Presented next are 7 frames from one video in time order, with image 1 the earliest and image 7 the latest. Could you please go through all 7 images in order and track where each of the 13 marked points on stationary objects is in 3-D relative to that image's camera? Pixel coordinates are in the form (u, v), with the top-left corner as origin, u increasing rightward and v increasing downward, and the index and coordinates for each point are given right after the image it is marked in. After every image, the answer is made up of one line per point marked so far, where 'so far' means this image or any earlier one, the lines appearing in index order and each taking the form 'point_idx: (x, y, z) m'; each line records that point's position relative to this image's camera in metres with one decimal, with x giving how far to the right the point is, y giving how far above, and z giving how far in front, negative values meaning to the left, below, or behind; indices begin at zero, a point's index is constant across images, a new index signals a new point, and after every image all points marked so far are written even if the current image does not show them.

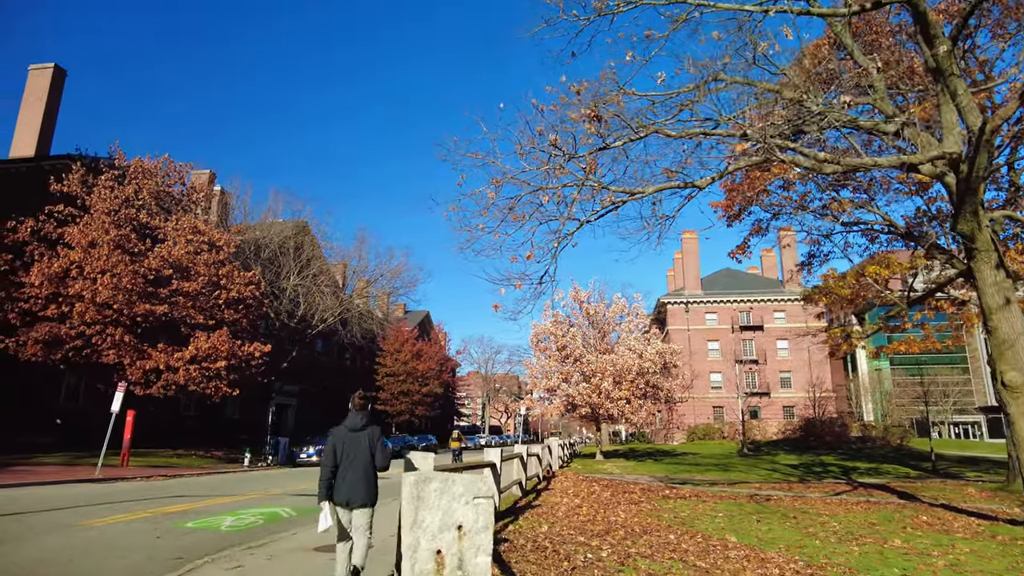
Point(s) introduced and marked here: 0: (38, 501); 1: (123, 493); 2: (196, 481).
0: (-8.8, -4.0, +12.3) m
1: (-8.1, -4.3, +13.9) m
2: (-8.4, -5.2, +17.6) m
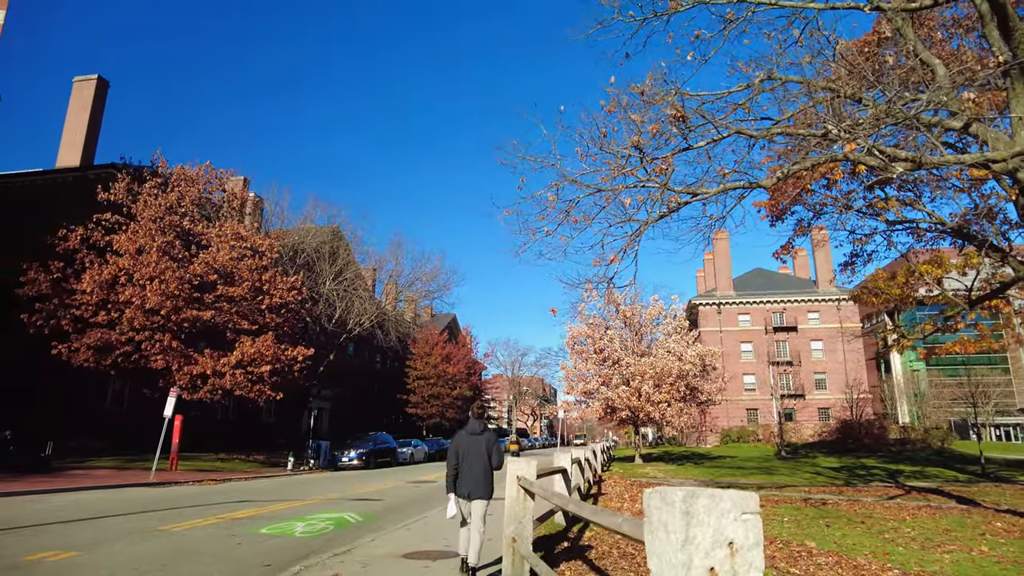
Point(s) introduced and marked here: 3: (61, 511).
0: (-7.6, -4.1, +12.4) m
1: (-6.8, -4.5, +14.0) m
2: (-7.0, -5.3, +17.7) m
3: (-7.7, -3.9, +11.3) m
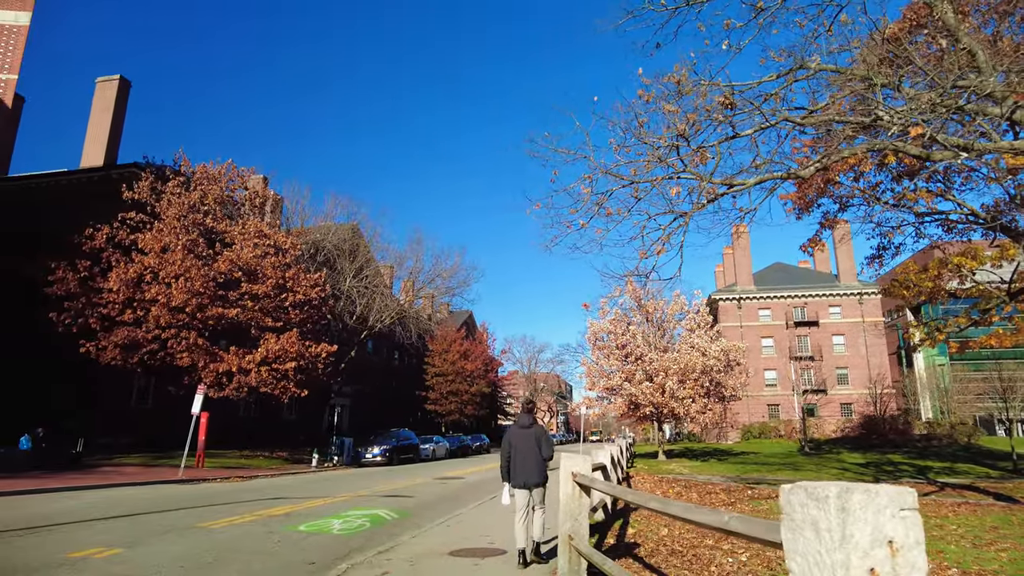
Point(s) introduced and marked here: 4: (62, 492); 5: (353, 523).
0: (-6.9, -4.0, +12.4) m
1: (-6.2, -4.4, +14.0) m
2: (-6.3, -5.2, +17.8) m
3: (-7.1, -3.8, +11.4) m
4: (-9.3, -4.3, +13.7) m
5: (-2.6, -3.9, +10.9) m
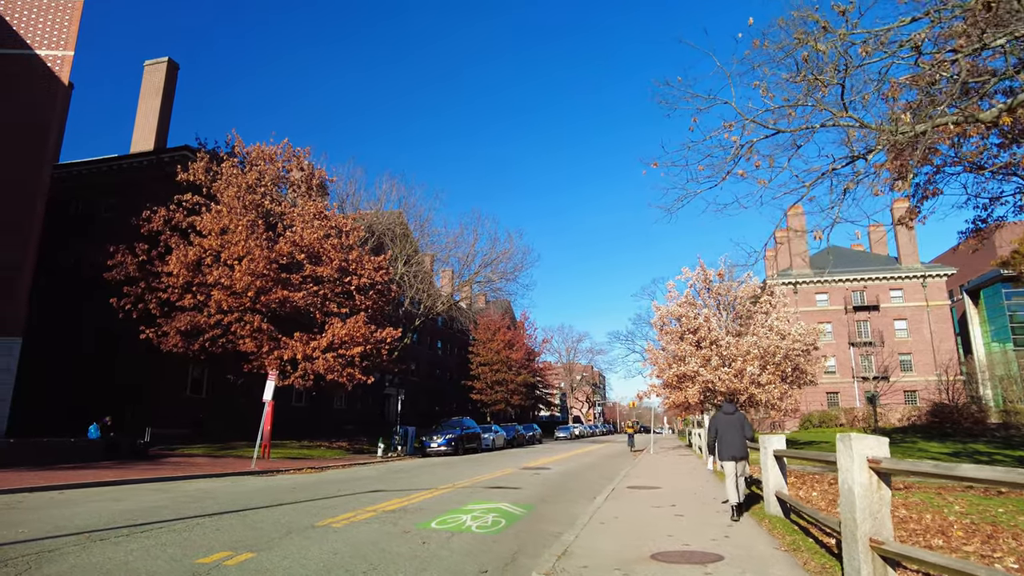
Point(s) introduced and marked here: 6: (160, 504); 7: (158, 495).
0: (-4.6, -3.5, +11.3) m
1: (-3.8, -3.9, +12.8) m
2: (-3.8, -4.6, +16.5) m
3: (-4.9, -3.3, +10.2) m
4: (-7.0, -3.8, +12.6) m
5: (-0.4, -3.3, +9.5) m
6: (-5.3, -3.2, +9.9) m
7: (-5.9, -3.4, +11.0) m
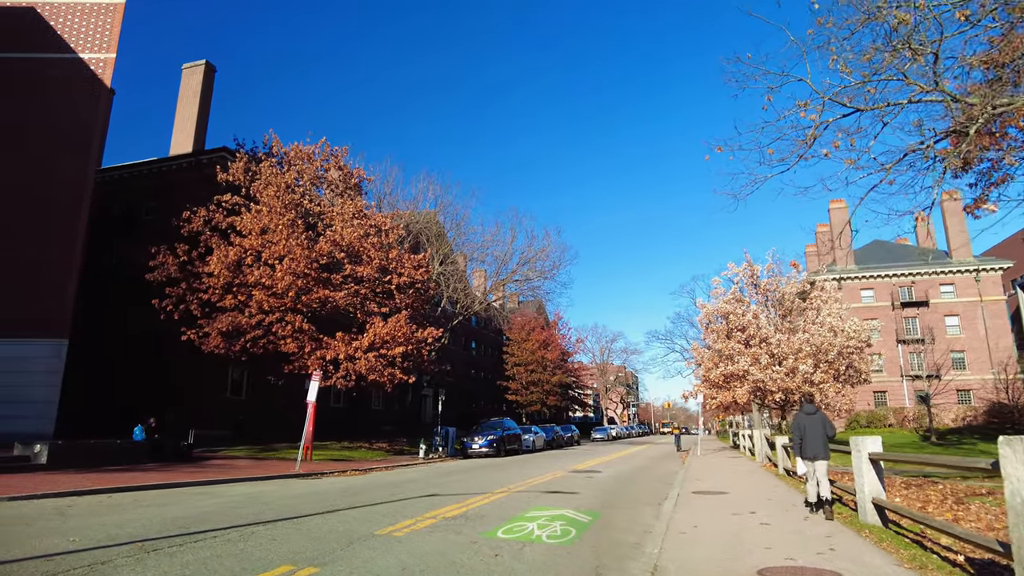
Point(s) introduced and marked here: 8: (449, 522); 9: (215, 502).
0: (-3.6, -3.5, +10.8) m
1: (-2.7, -3.8, +12.3) m
2: (-2.5, -4.6, +16.1) m
3: (-3.9, -3.2, +9.7) m
4: (-5.9, -3.7, +12.3) m
5: (+0.6, -3.2, +8.9) m
6: (-4.3, -3.2, +9.5) m
7: (-4.9, -3.4, +10.6) m
8: (-0.9, -3.1, +8.9) m
9: (-4.6, -3.3, +10.3) m
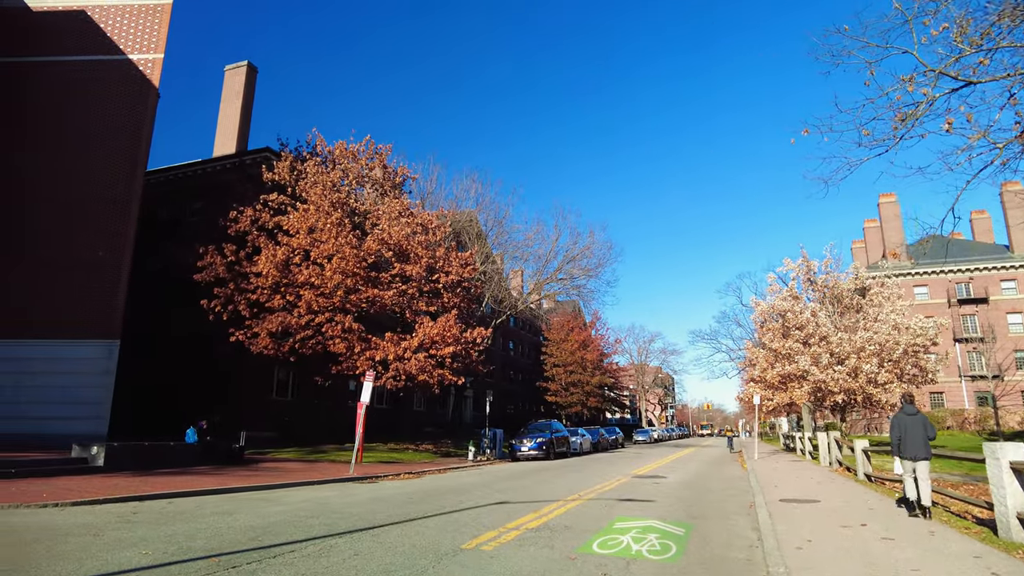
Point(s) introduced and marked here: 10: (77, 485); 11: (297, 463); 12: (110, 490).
0: (-2.4, -3.4, +10.2) m
1: (-1.4, -3.7, +11.7) m
2: (-1.0, -4.5, +15.4) m
3: (-2.7, -3.2, +9.2) m
4: (-4.6, -3.7, +11.8) m
5: (+1.7, -3.1, +8.2) m
6: (-3.1, -3.1, +8.9) m
7: (-3.7, -3.3, +10.1) m
8: (+0.3, -3.0, +8.2) m
9: (-3.4, -3.3, +9.8) m
10: (-7.8, -3.6, +11.9) m
11: (-6.5, -5.2, +19.7) m
12: (-6.9, -3.4, +11.3) m
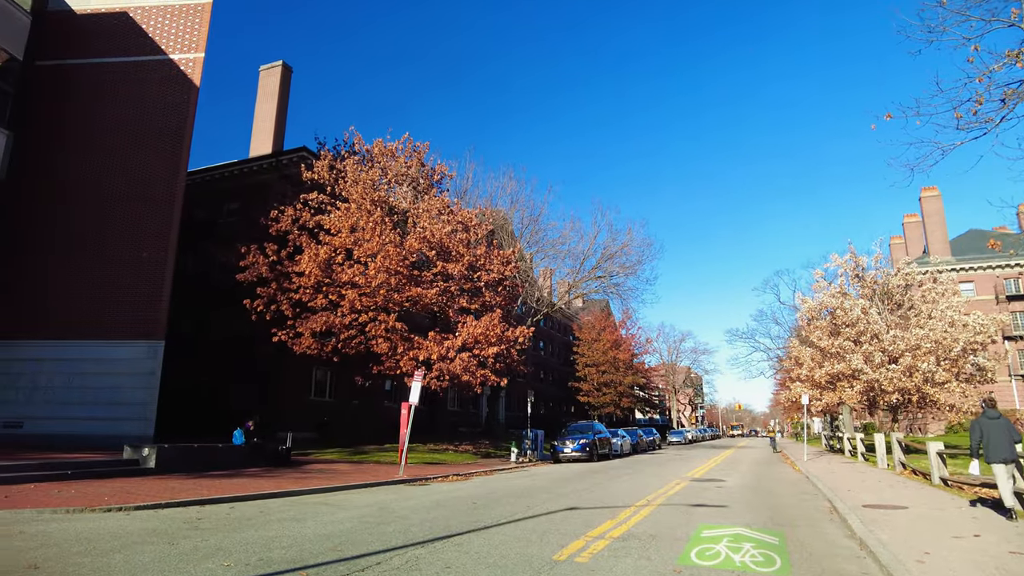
0: (-1.3, -3.3, +9.8) m
1: (-0.3, -3.7, +11.3) m
2: (+0.2, -4.4, +15.0) m
3: (-1.7, -3.1, +8.8) m
4: (-3.4, -3.6, +11.5) m
5: (+2.7, -3.0, +7.6) m
6: (-2.1, -3.1, +8.5) m
7: (-2.6, -3.3, +9.7) m
8: (+1.3, -3.0, +7.7) m
9: (-2.3, -3.2, +9.4) m
10: (-6.6, -3.5, +11.7) m
11: (-5.0, -5.2, +19.5) m
12: (-5.7, -3.4, +11.0) m
